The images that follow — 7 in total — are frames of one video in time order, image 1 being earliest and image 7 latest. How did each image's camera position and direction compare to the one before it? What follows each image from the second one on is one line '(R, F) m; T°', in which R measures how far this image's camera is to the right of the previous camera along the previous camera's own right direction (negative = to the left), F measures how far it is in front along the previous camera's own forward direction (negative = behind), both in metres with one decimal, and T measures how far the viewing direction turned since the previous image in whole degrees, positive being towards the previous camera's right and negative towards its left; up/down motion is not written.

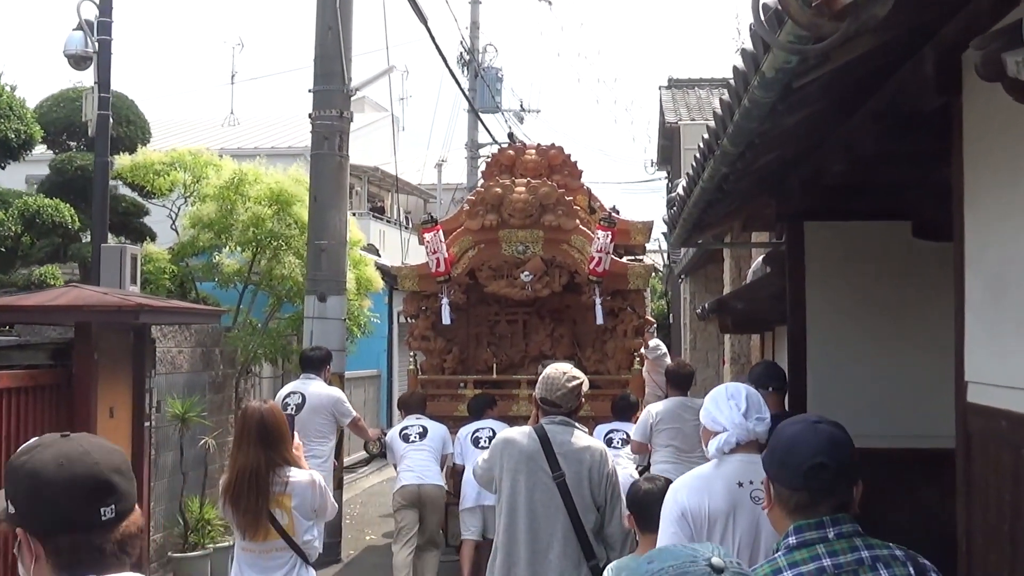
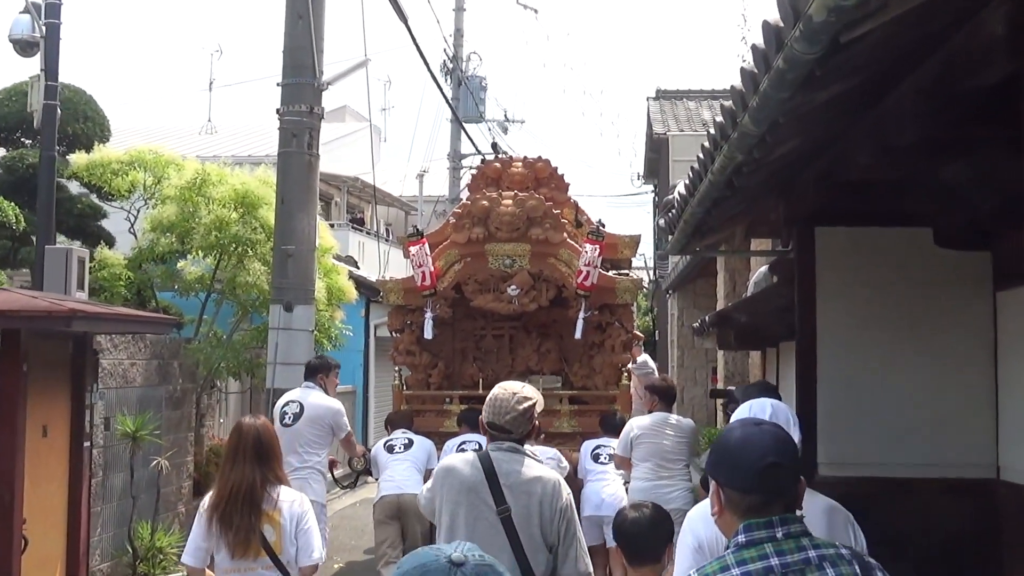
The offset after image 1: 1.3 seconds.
(0.0, +0.6) m; +1°
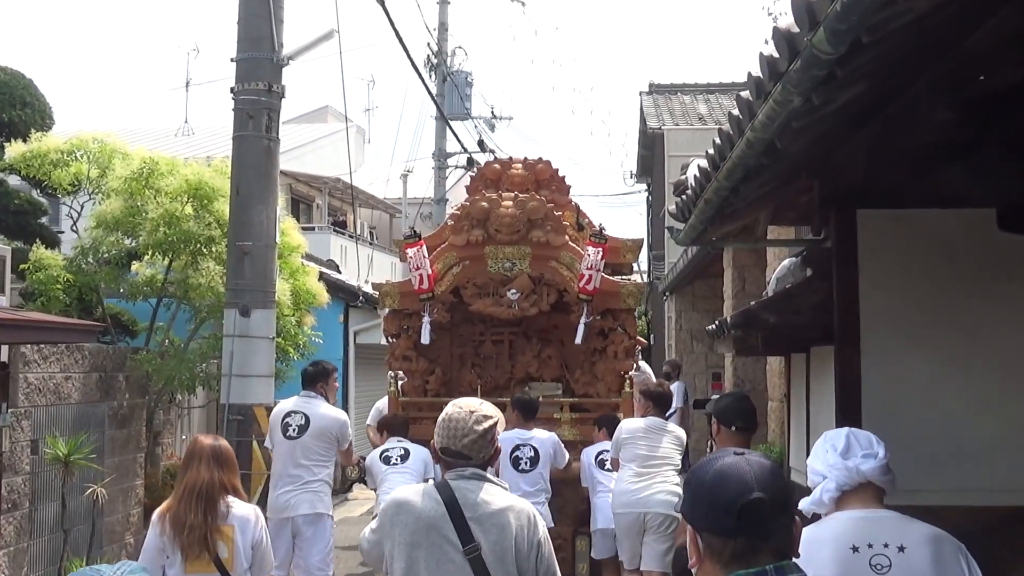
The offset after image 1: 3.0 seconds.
(0.0, +0.9) m; +1°
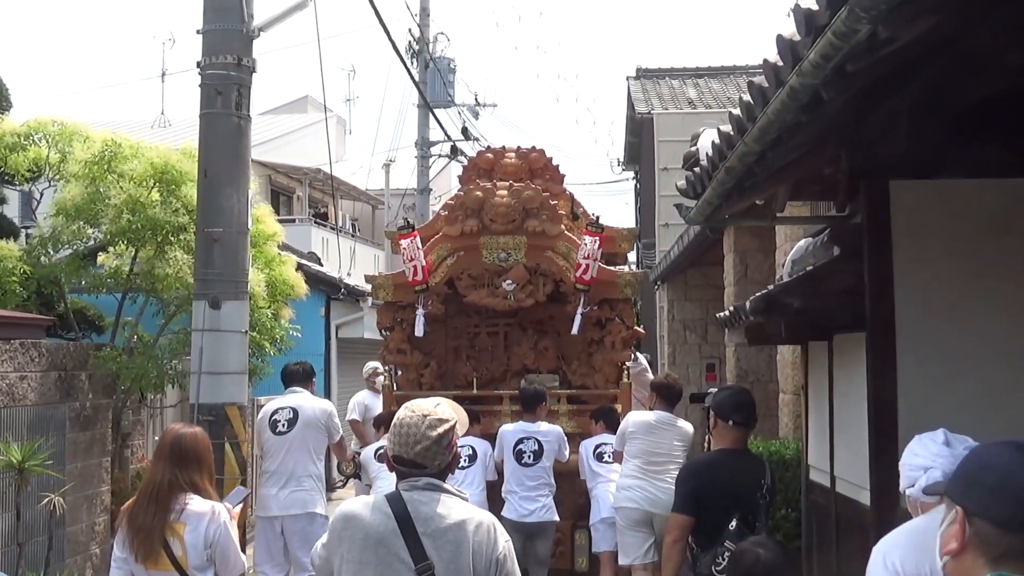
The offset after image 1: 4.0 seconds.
(-0.1, +0.5) m; +1°
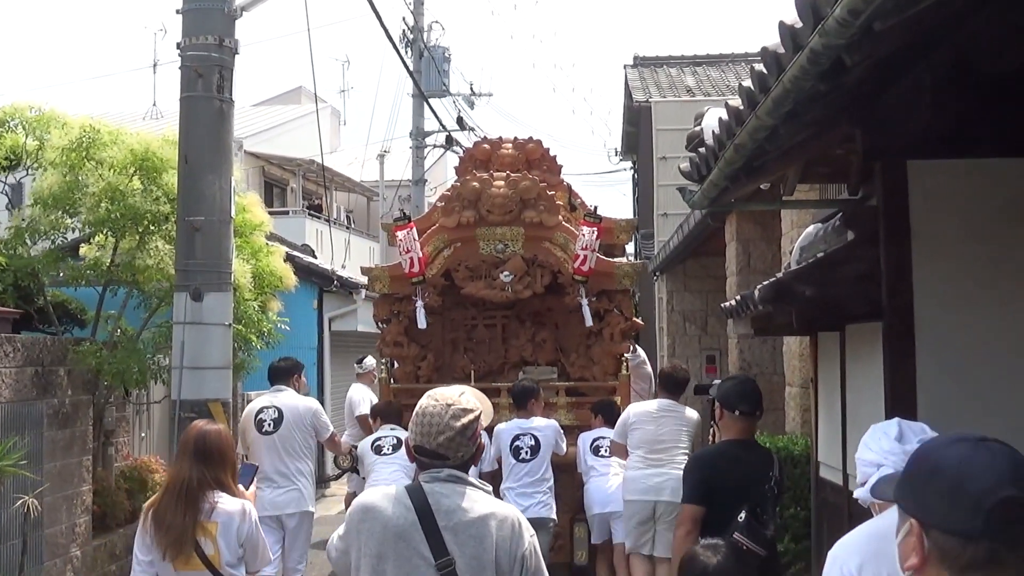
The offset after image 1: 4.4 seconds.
(0.0, +0.3) m; 0°
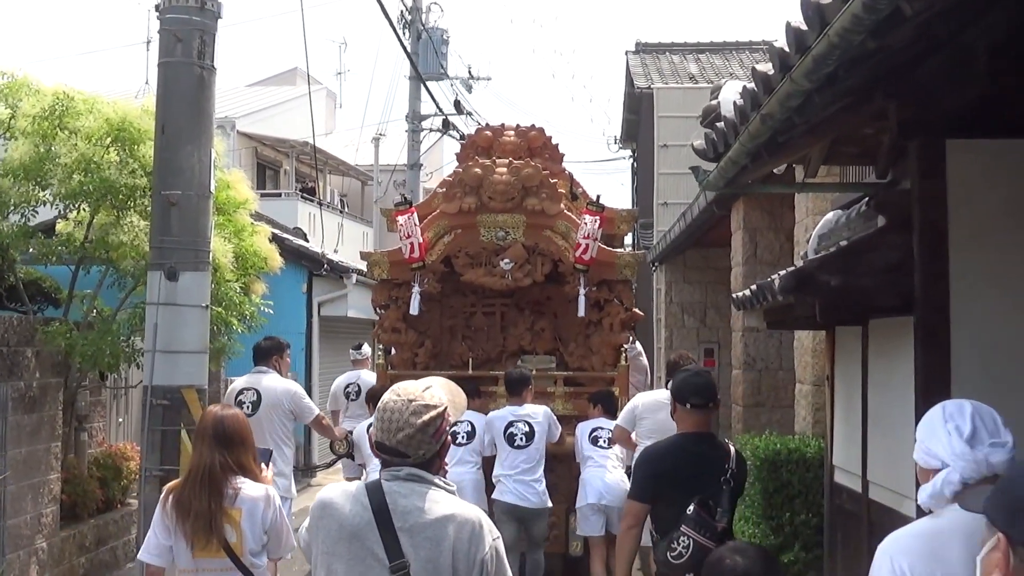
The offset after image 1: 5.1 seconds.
(0.0, +0.4) m; 0°
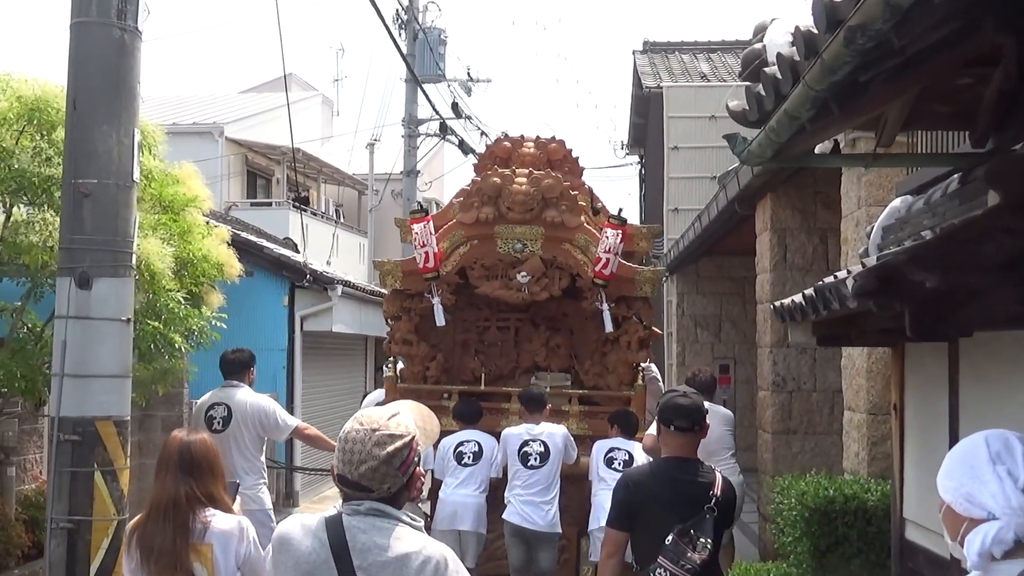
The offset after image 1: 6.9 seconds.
(+0.1, +1.0) m; 0°
